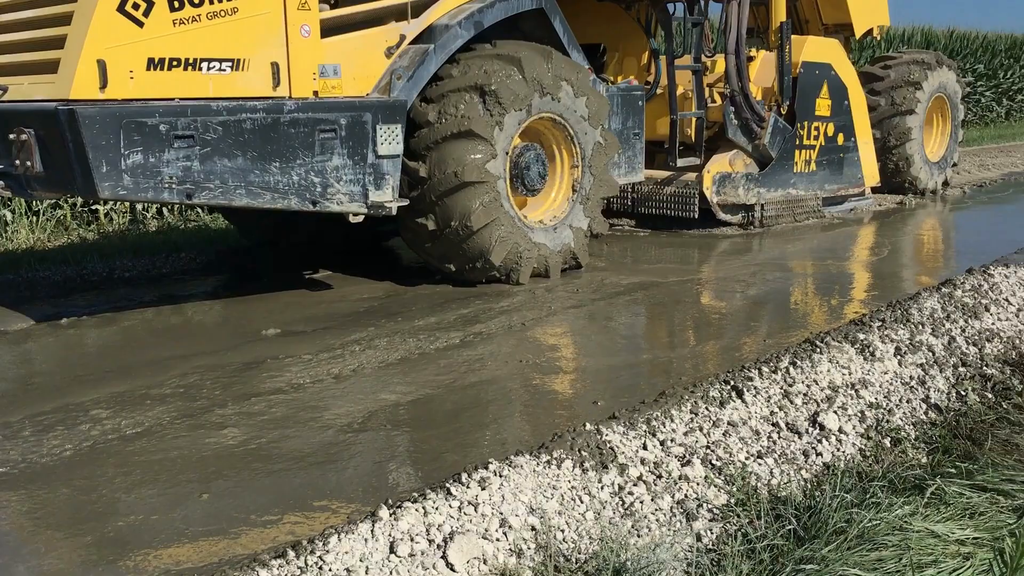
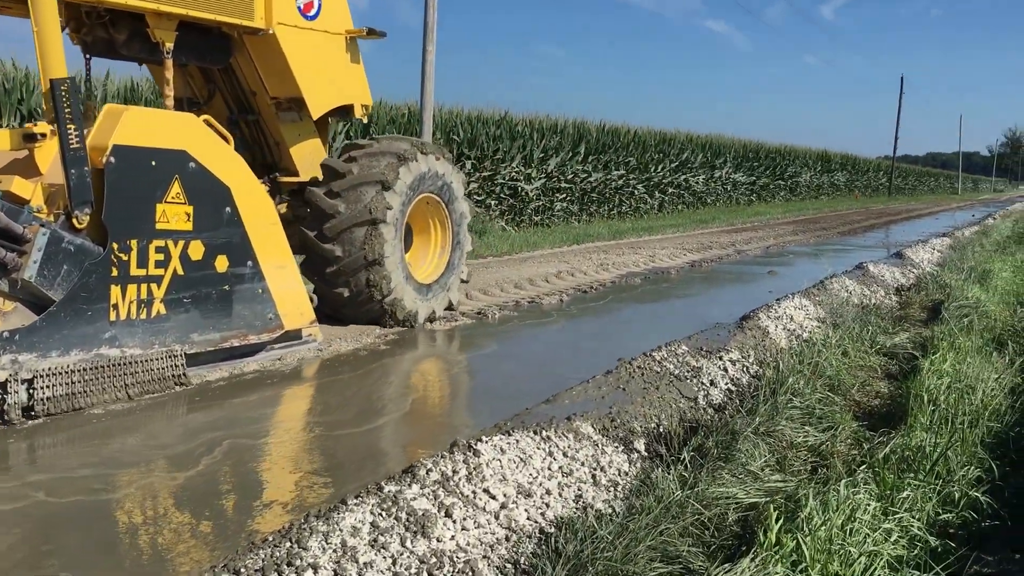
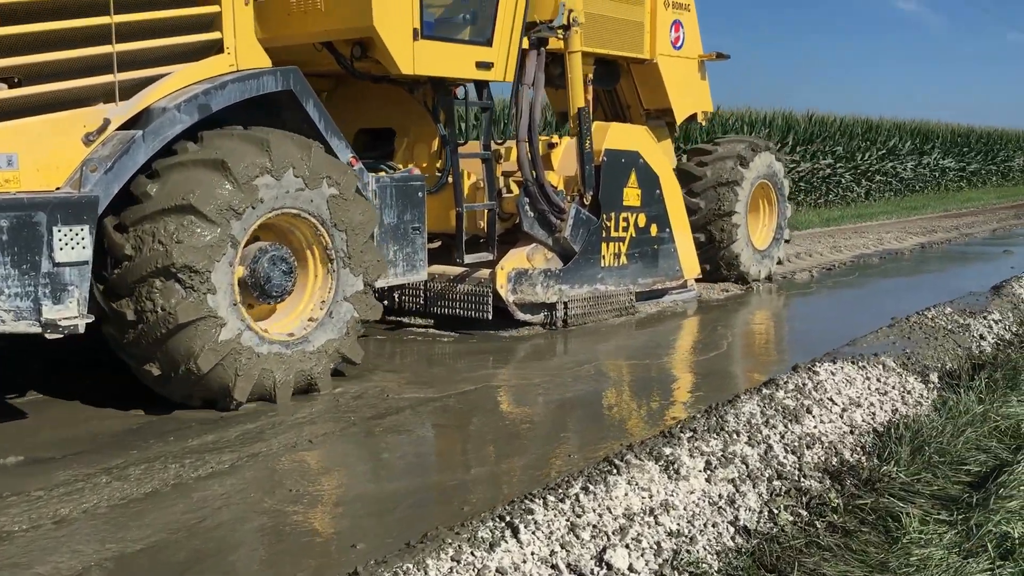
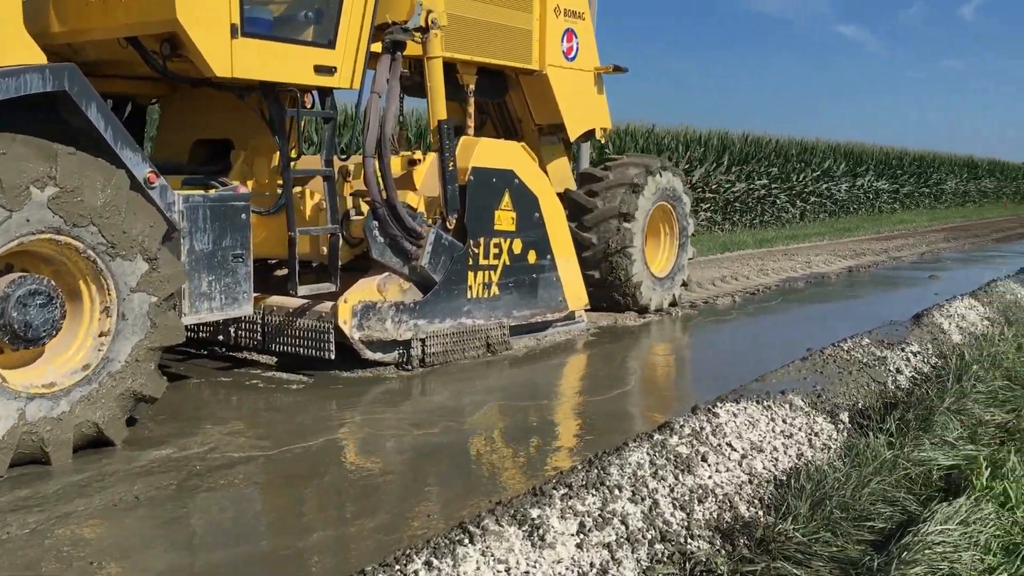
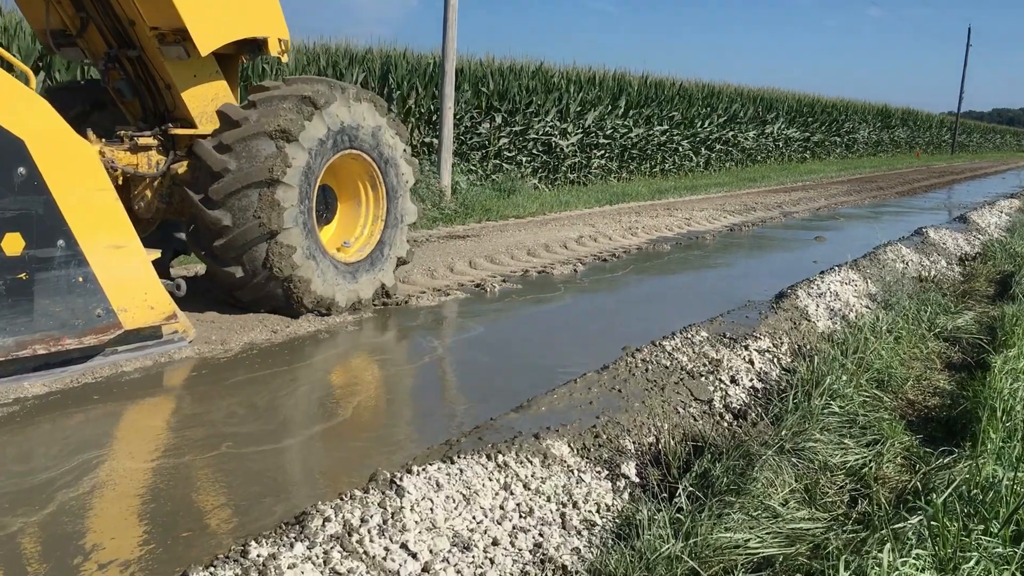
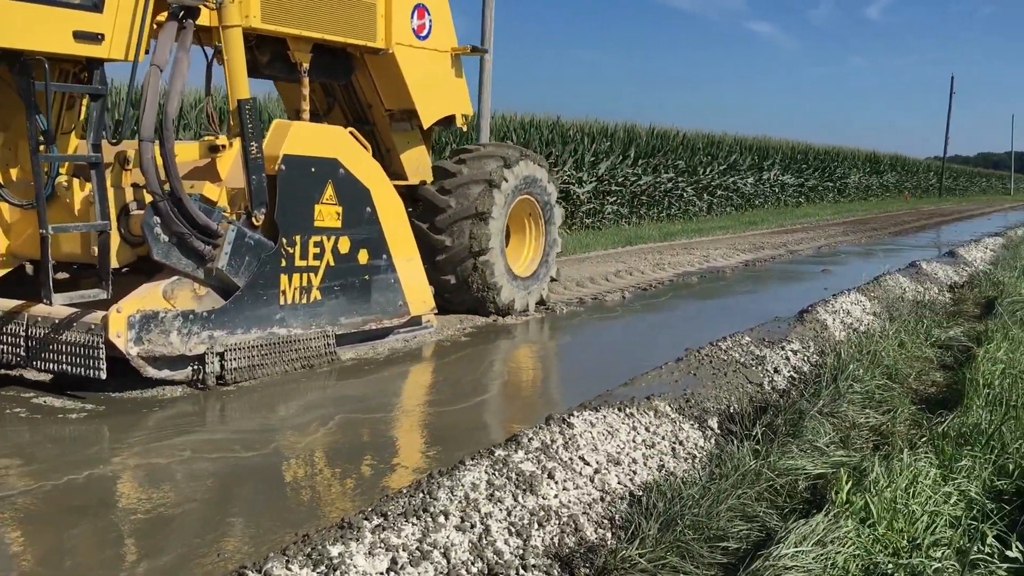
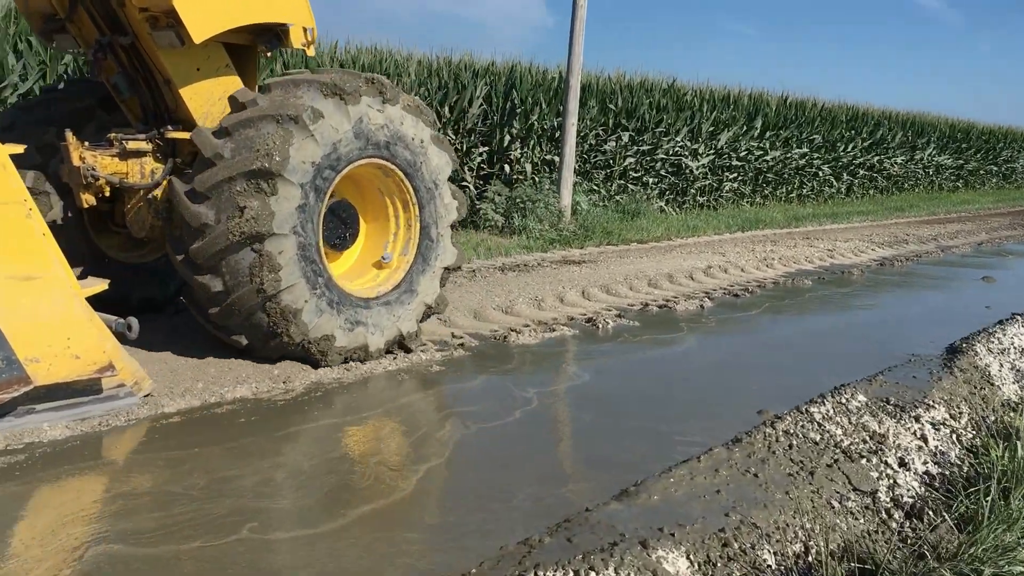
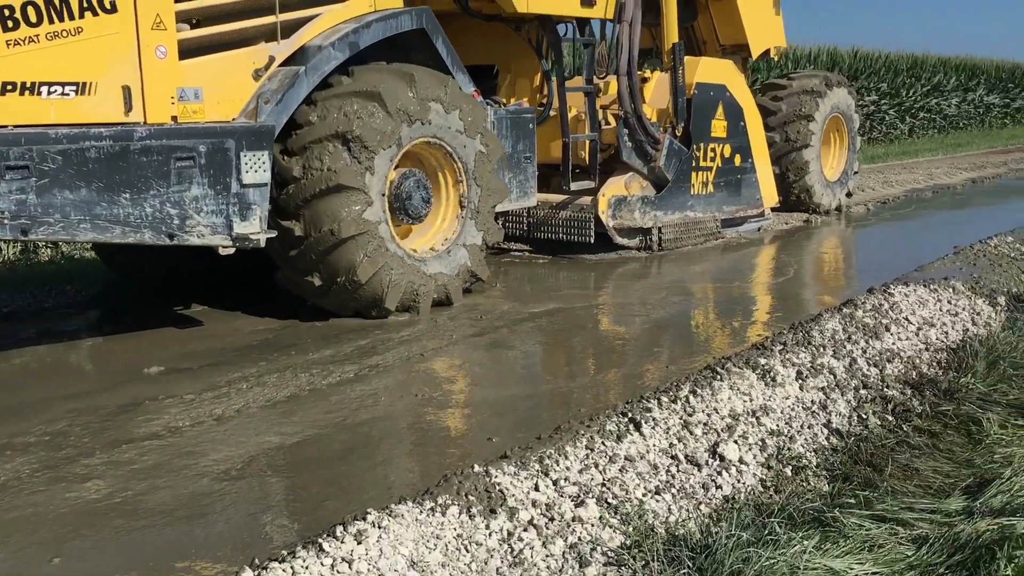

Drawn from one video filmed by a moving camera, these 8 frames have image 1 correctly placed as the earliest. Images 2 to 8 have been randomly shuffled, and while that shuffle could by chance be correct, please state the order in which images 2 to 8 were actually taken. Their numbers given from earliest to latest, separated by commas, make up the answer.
8, 3, 4, 6, 2, 5, 7
